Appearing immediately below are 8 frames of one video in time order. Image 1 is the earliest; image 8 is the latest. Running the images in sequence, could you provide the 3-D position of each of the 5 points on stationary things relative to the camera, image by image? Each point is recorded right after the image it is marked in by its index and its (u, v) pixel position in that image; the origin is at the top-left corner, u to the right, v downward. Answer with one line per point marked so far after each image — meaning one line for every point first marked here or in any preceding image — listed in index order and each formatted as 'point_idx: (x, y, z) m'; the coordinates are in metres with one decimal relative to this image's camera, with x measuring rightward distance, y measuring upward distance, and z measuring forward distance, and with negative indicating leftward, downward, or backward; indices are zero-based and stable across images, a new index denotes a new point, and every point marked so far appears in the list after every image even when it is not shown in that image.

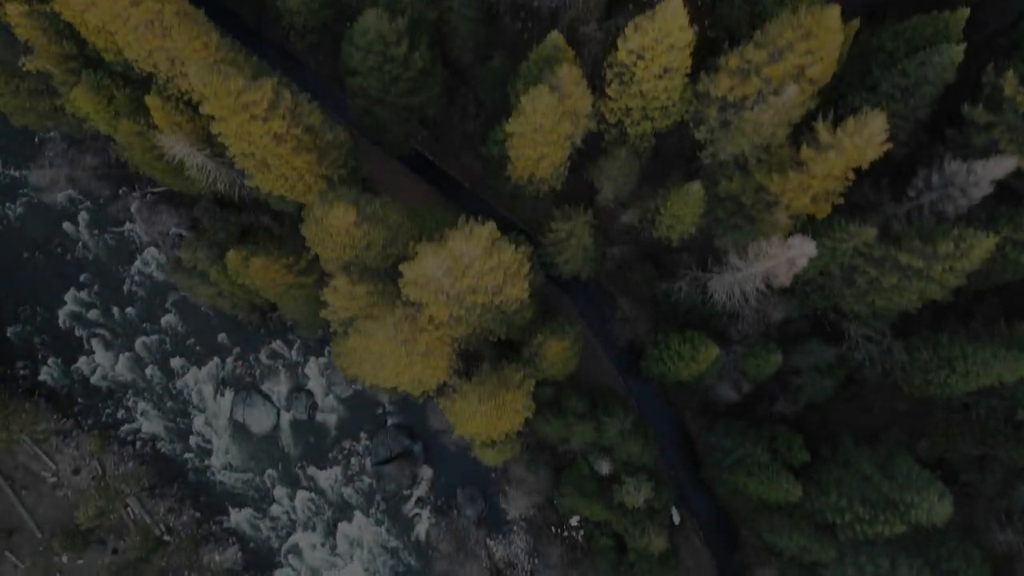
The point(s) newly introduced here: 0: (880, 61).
0: (+7.4, +4.6, +14.4) m
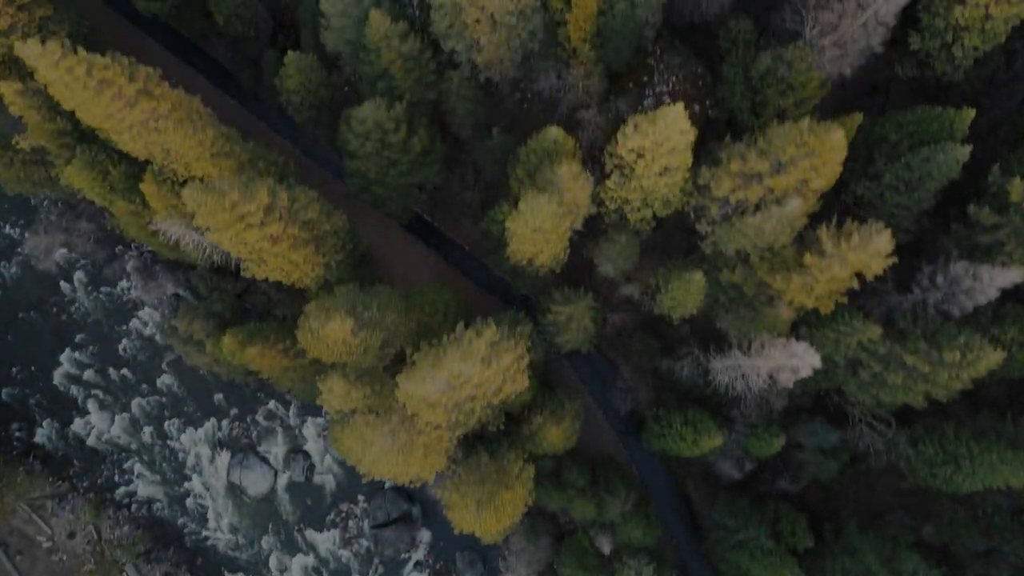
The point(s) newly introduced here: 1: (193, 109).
0: (+7.4, +2.7, +14.3) m
1: (-6.5, +3.5, +14.4) m
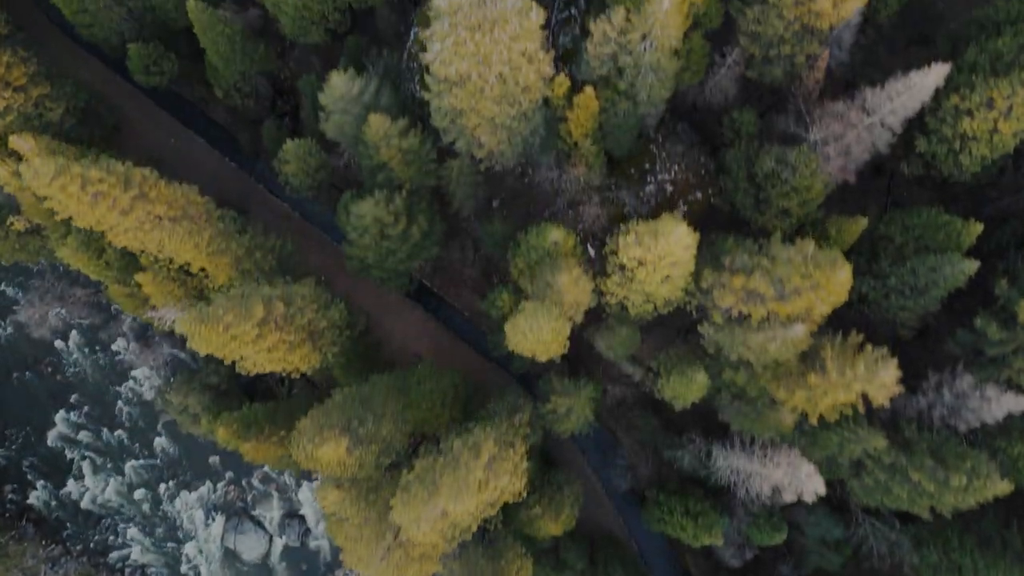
0: (+7.4, +0.7, +14.1) m
1: (-6.5, +1.5, +14.2) m
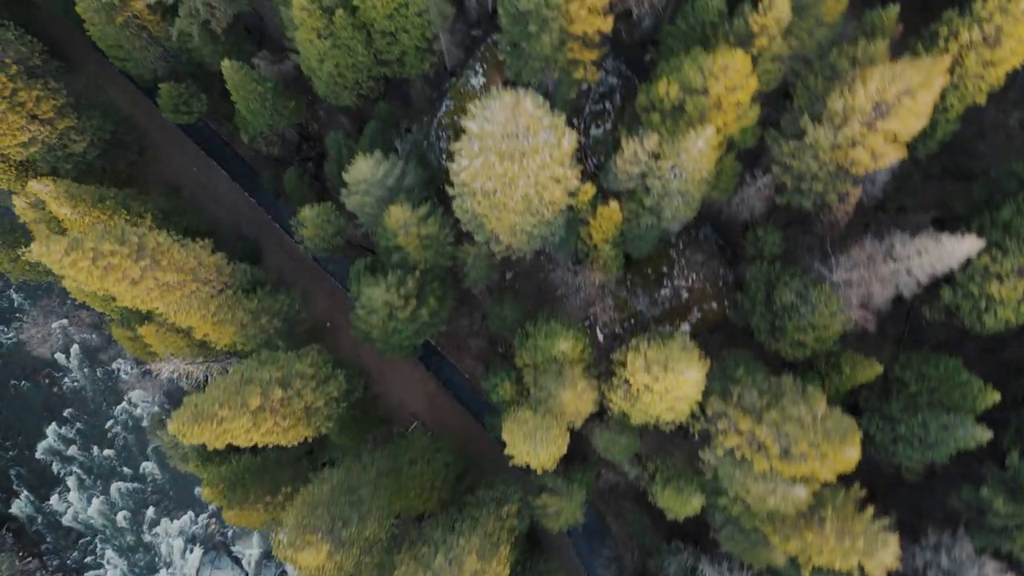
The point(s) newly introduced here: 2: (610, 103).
0: (+7.5, -2.1, +13.8) m
1: (-6.2, +0.3, +14.1) m
2: (+2.0, +4.0, +15.1) m
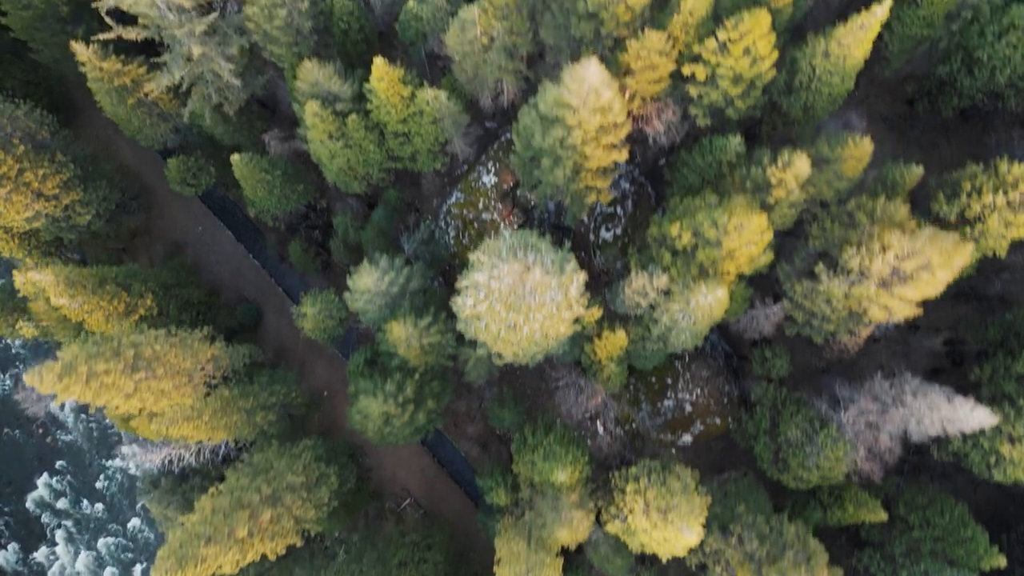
0: (+7.4, -4.8, +13.4) m
1: (-6.2, -1.7, +13.9) m
2: (+2.3, +1.6, +14.9) m
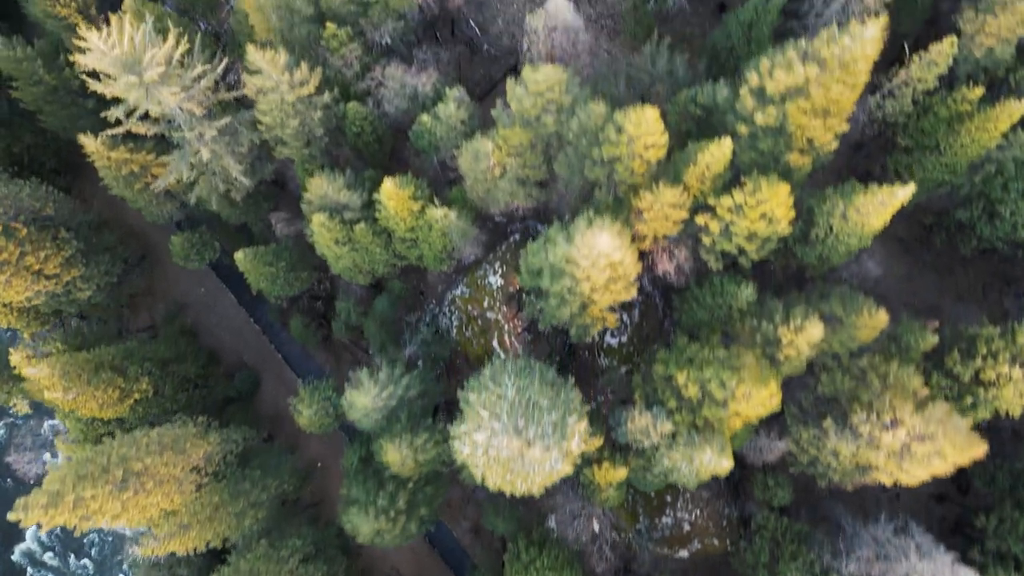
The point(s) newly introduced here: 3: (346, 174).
0: (+7.1, -7.4, +13.1) m
1: (-6.2, -3.7, +13.6) m
2: (+2.3, -0.8, +14.6) m
3: (-3.2, +2.2, +13.8) m
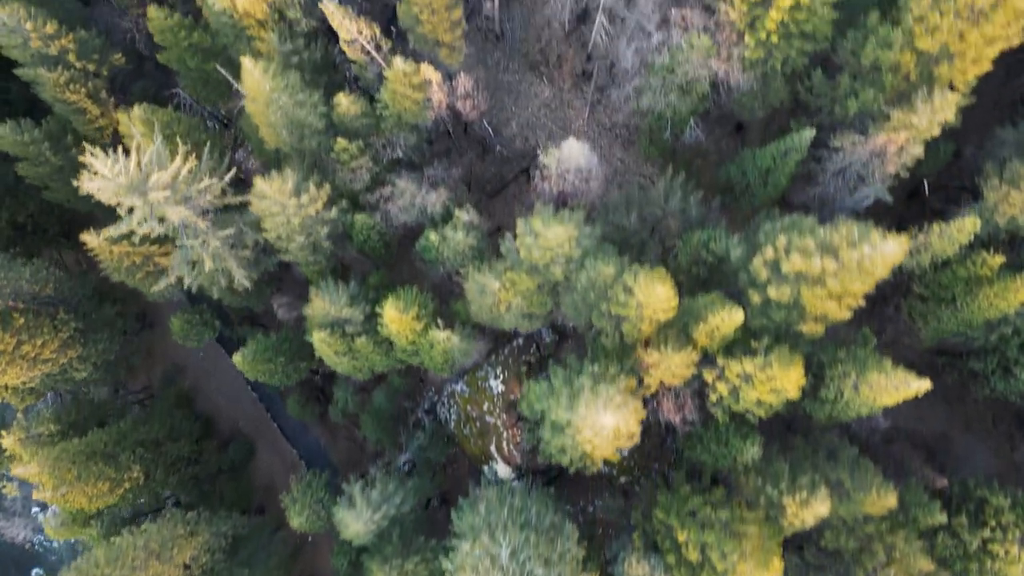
0: (+6.8, -10.1, +12.6) m
1: (-6.4, -5.7, +13.3) m
2: (+2.3, -3.3, +14.3) m
3: (-3.1, 0.0, +13.6) m
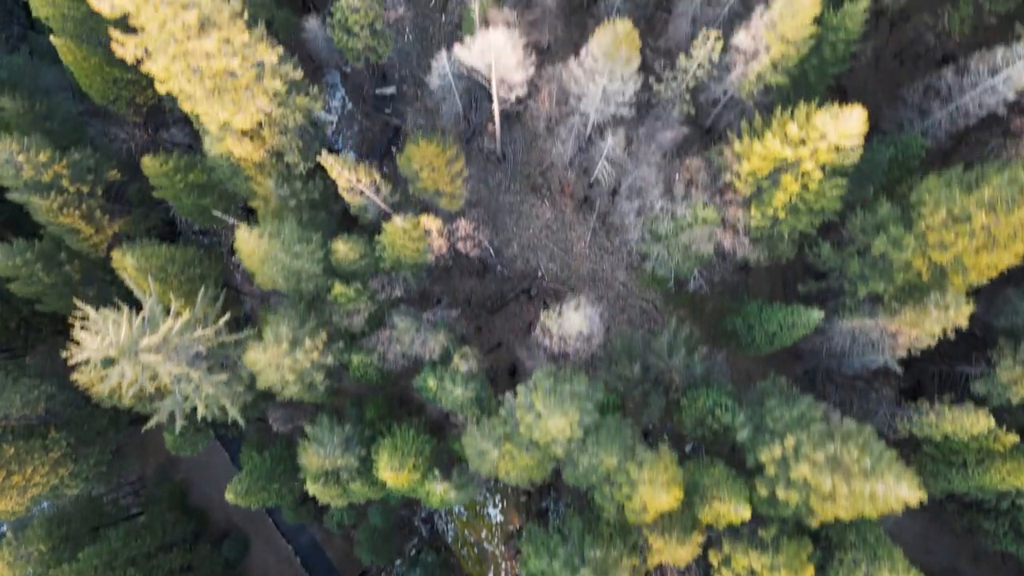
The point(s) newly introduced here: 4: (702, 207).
0: (+6.7, -12.8, +12.2) m
1: (-6.4, -8.3, +12.9) m
2: (+2.3, -6.0, +13.9) m
3: (-3.1, -2.6, +13.3) m
4: (+2.9, +1.2, +10.8) m
